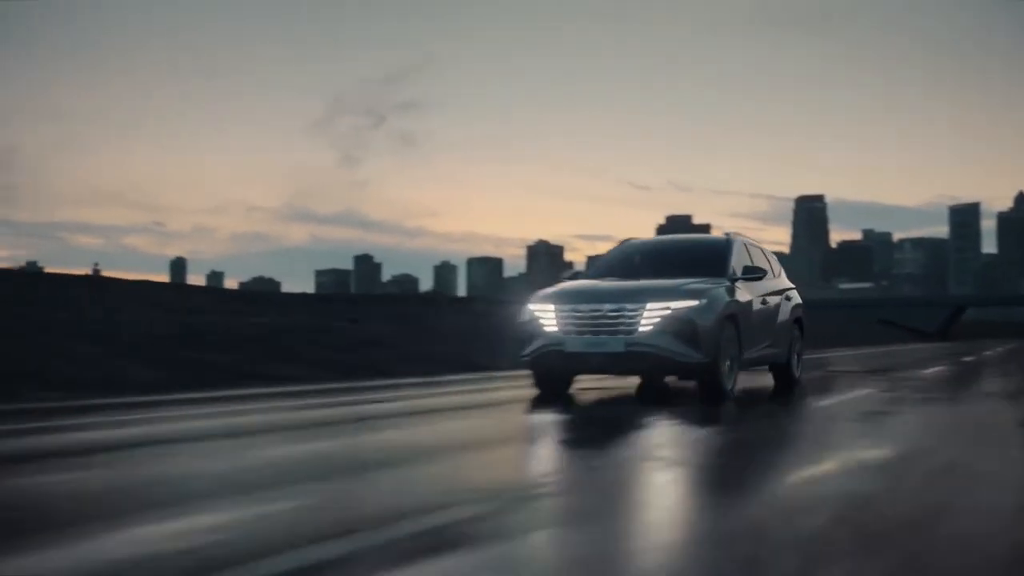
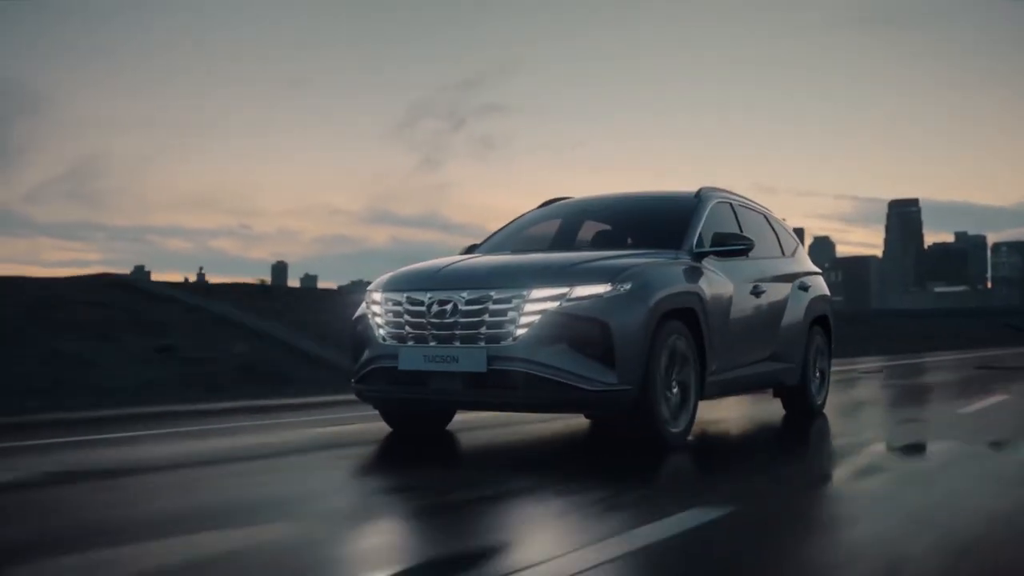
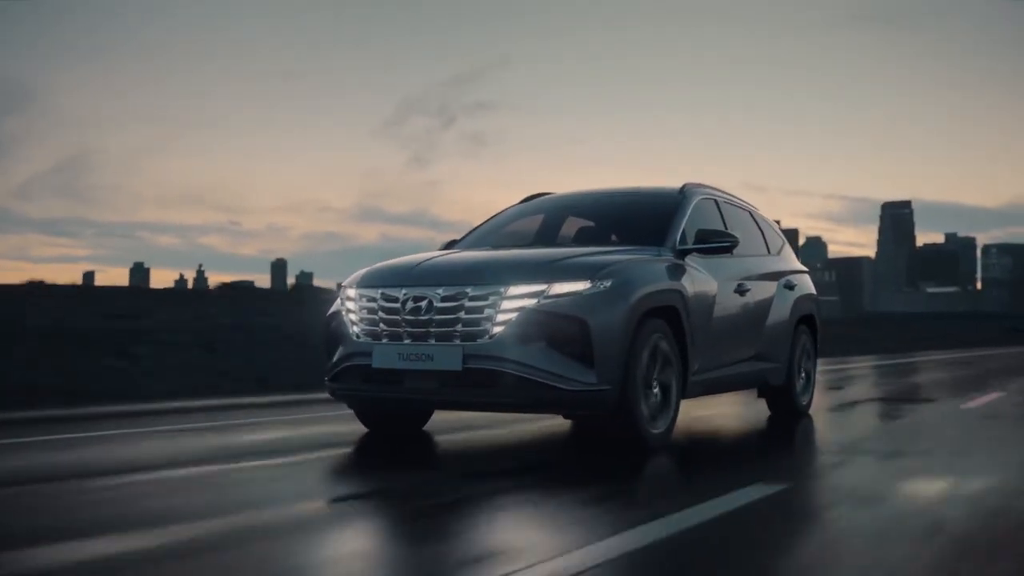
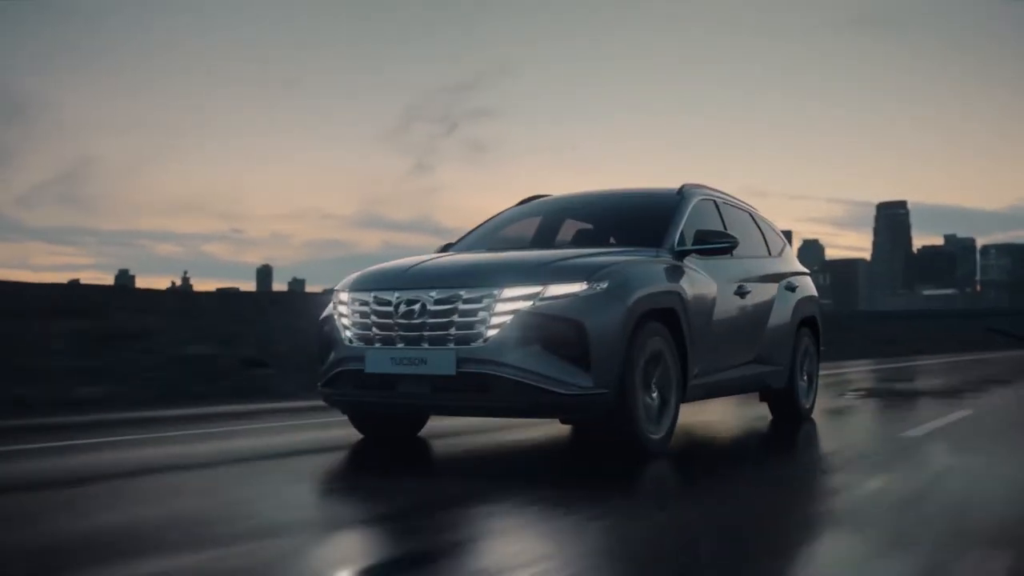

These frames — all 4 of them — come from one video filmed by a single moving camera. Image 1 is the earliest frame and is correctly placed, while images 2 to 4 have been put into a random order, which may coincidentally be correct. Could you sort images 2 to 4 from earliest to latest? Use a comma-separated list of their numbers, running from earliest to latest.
4, 2, 3
